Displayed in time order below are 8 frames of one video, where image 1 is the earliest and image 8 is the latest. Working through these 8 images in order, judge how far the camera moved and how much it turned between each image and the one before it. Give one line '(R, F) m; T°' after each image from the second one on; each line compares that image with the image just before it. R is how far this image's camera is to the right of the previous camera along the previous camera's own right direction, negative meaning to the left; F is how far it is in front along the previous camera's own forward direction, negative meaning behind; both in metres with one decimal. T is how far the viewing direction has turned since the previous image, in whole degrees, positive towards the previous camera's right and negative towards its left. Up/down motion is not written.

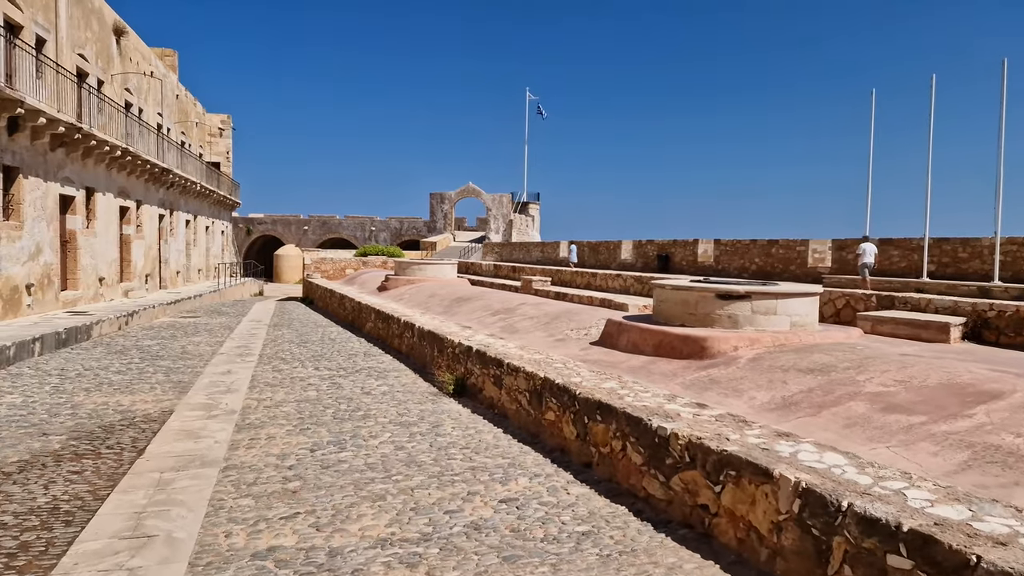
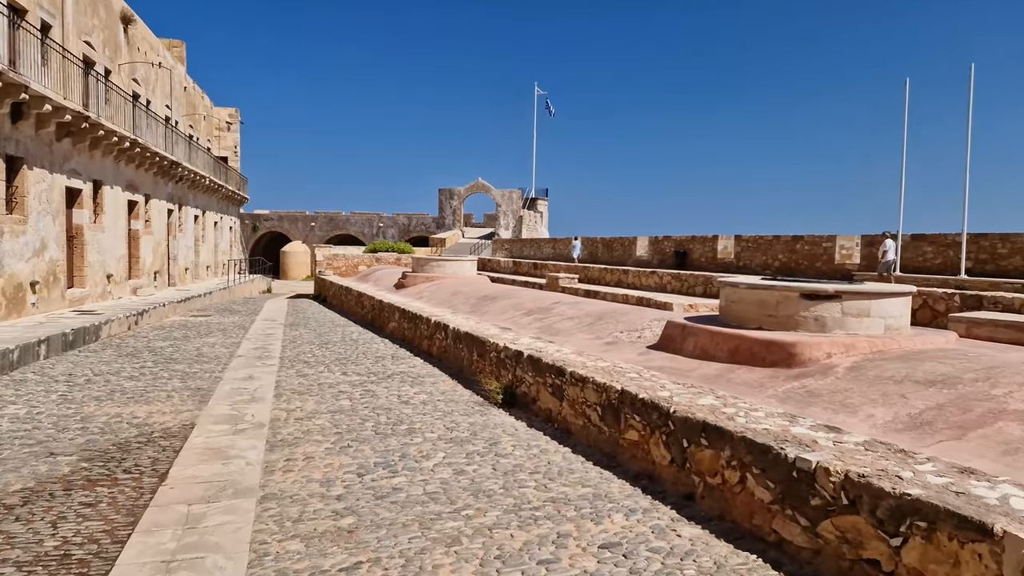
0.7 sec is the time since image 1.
(-0.5, +0.6) m; 0°
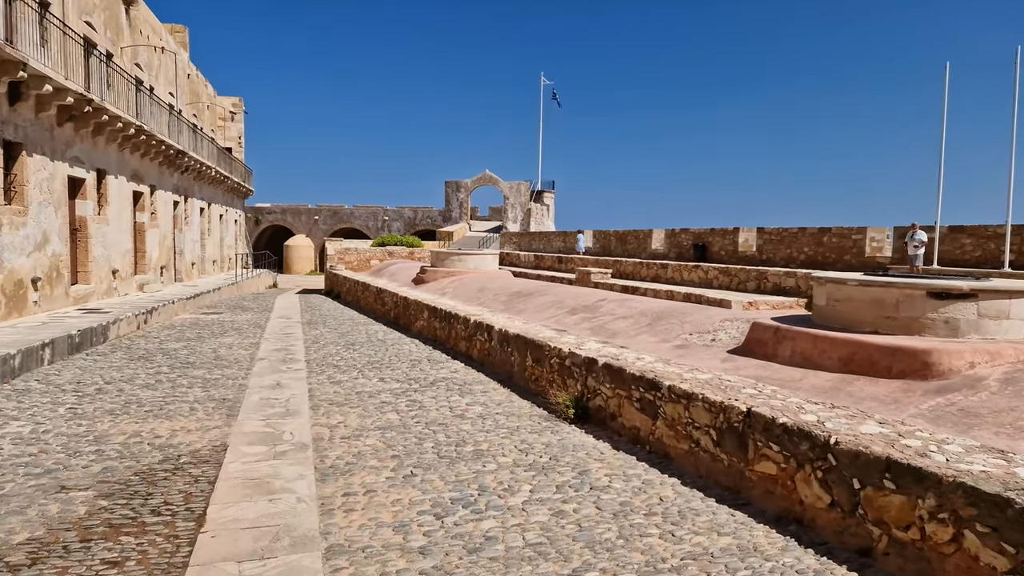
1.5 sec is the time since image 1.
(-0.6, +0.7) m; 0°
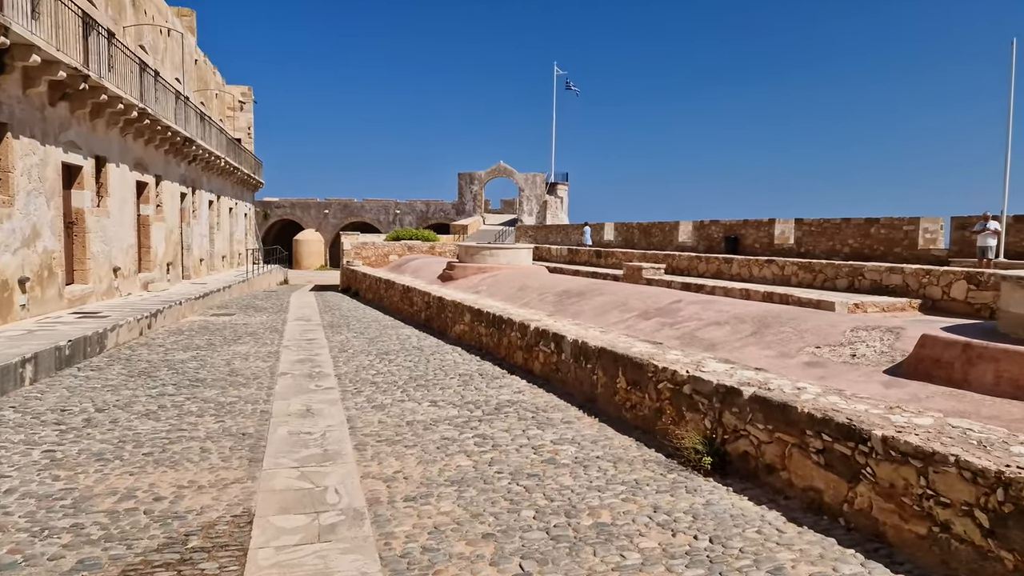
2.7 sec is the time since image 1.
(-0.6, +1.3) m; -1°
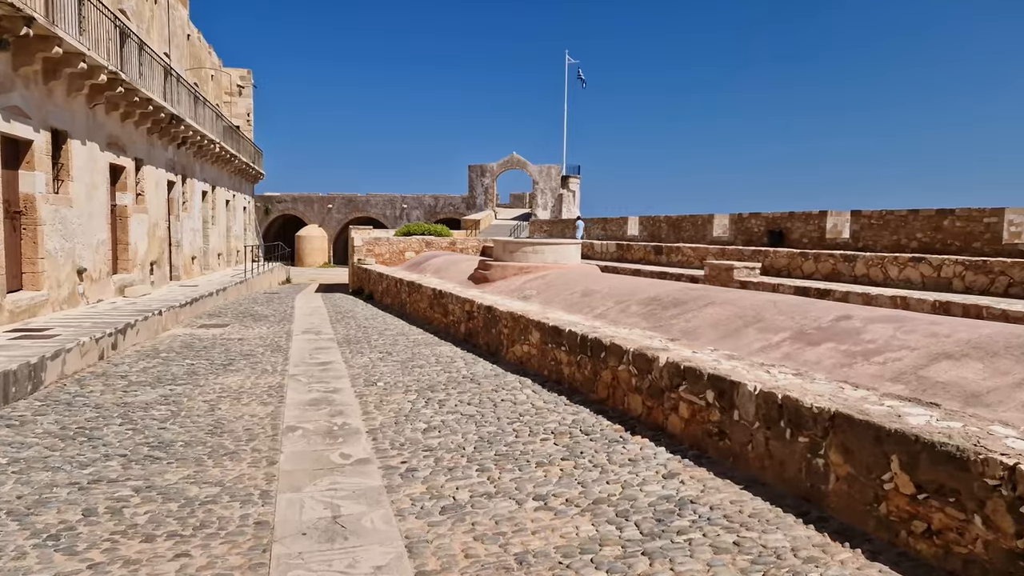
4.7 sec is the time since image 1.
(-0.8, +2.3) m; 0°
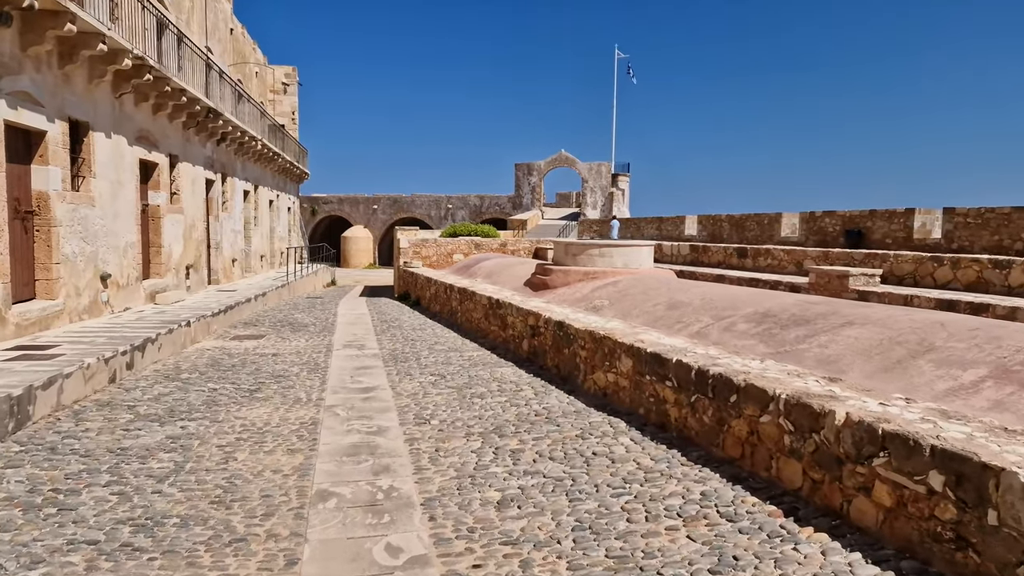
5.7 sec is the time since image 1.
(-0.3, +1.3) m; -4°
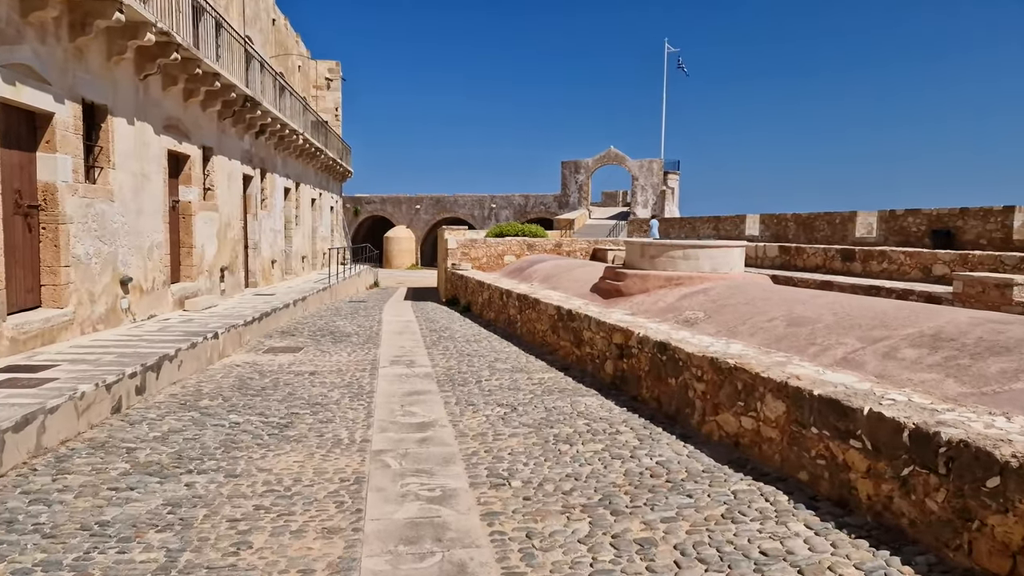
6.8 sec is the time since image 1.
(-0.4, +1.3) m; -3°
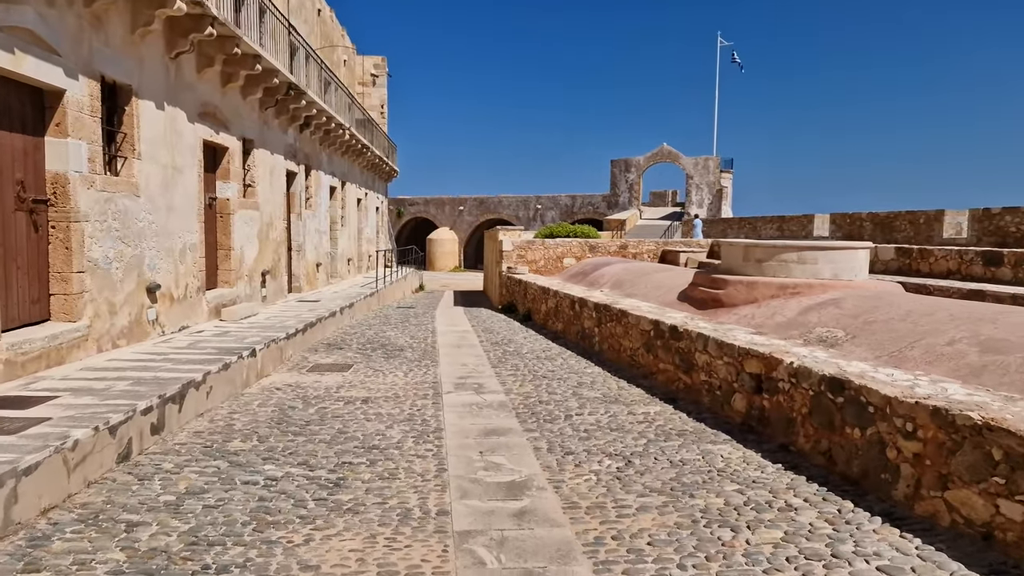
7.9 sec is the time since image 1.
(-0.5, +1.2) m; -3°
